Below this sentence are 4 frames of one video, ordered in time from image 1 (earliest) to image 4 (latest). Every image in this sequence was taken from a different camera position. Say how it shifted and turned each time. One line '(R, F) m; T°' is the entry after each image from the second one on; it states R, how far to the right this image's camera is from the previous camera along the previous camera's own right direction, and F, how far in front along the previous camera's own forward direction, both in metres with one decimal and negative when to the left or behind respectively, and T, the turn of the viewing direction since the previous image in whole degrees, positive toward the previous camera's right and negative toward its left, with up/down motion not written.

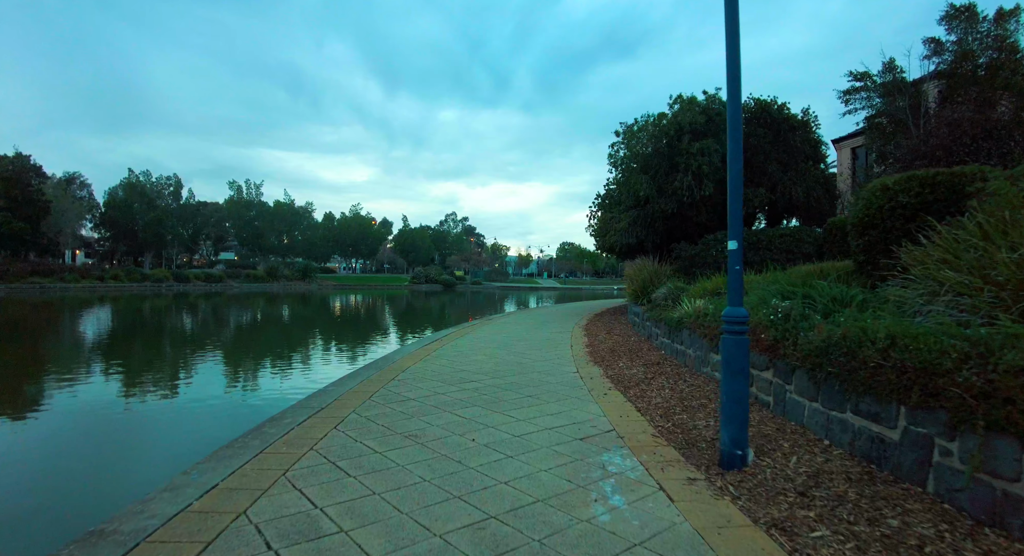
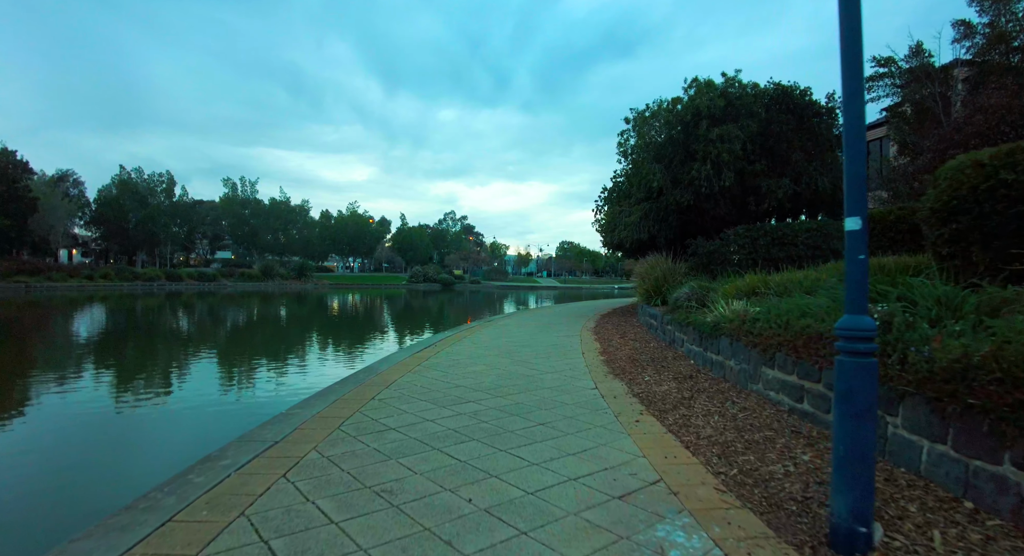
(-0.1, +1.1) m; 0°
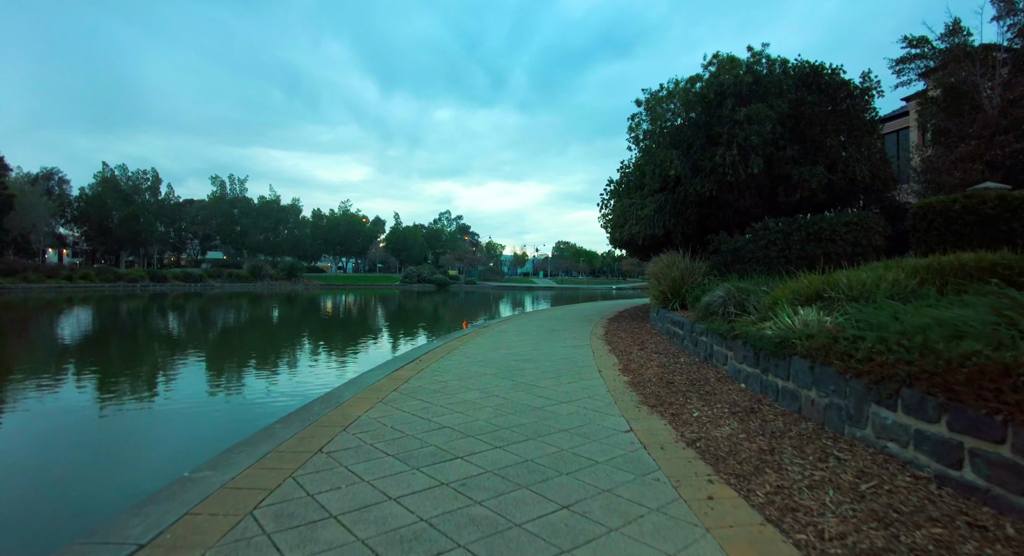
(-0.1, +1.5) m; 0°
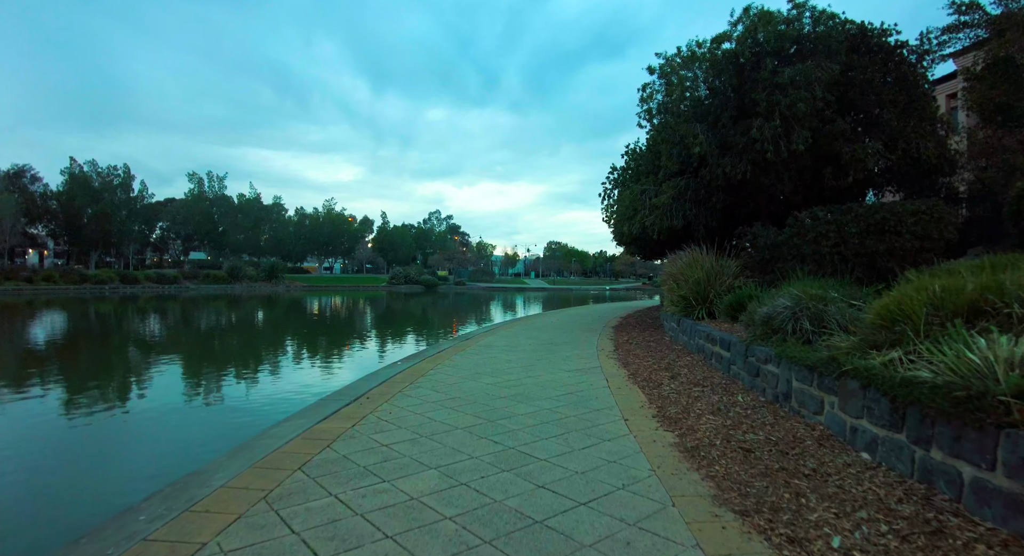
(+0.1, +2.1) m; +1°
